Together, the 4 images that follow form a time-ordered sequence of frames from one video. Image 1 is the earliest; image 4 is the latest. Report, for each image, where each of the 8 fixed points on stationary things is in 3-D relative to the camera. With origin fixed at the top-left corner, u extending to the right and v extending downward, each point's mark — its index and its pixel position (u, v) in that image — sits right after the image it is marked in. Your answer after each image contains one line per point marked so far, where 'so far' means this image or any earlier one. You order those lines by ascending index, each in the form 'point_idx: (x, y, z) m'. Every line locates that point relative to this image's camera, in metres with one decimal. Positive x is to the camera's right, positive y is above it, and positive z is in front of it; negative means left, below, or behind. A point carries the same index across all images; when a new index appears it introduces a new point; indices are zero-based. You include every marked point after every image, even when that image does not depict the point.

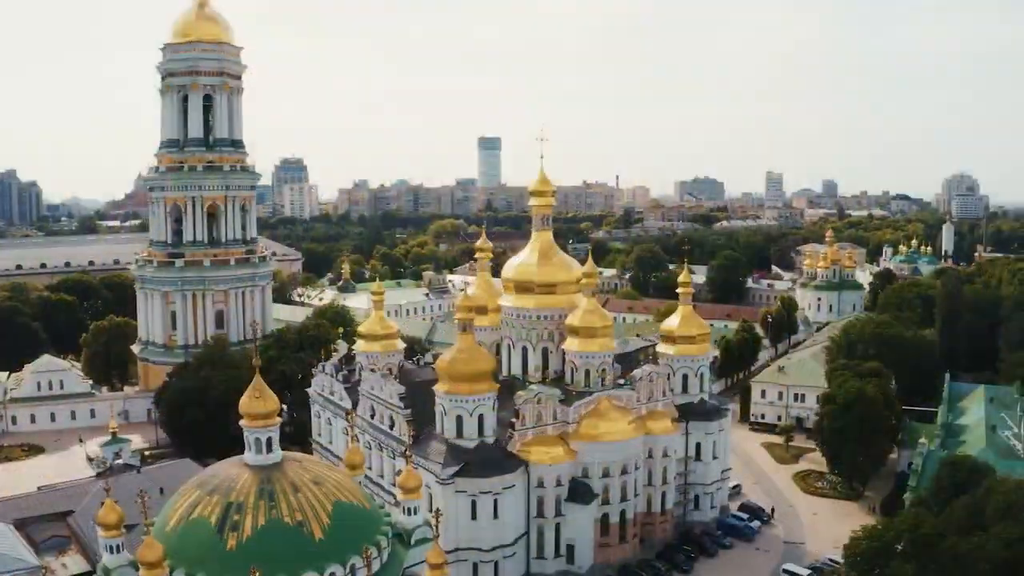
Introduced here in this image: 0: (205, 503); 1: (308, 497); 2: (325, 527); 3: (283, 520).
0: (-6.7, -4.7, +19.1) m
1: (-4.5, -4.6, +19.4) m
2: (-4.0, -5.2, +19.1) m
3: (-4.9, -5.0, +18.8) m
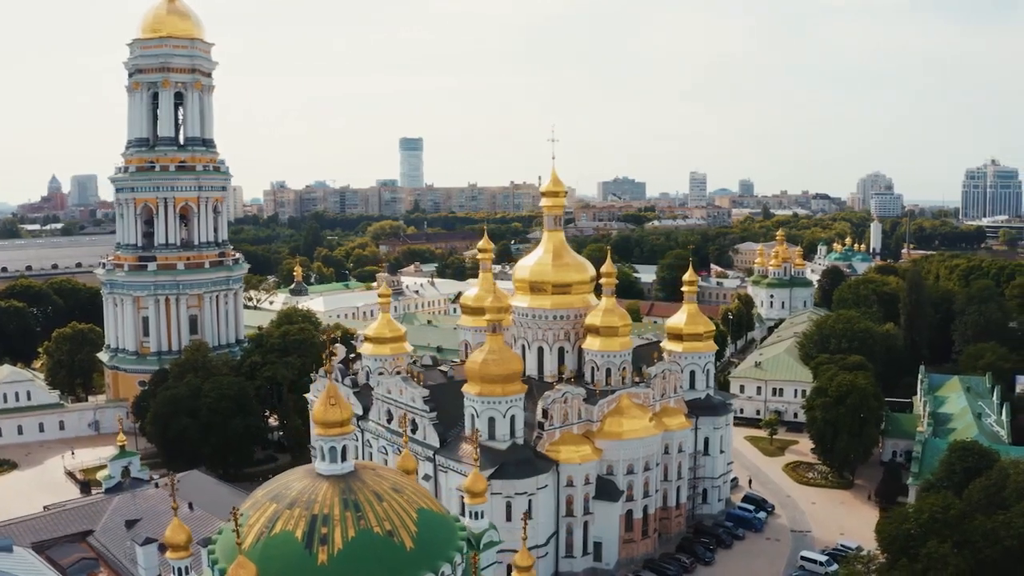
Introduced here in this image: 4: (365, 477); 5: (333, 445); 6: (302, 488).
0: (-4.7, -4.8, +18.6) m
1: (-2.6, -4.7, +19.1) m
2: (-2.1, -5.3, +18.8) m
3: (-2.9, -5.0, +18.4) m
4: (-3.2, -4.2, +19.7) m
5: (-4.0, -3.5, +19.8) m
6: (-4.6, -4.4, +19.3) m
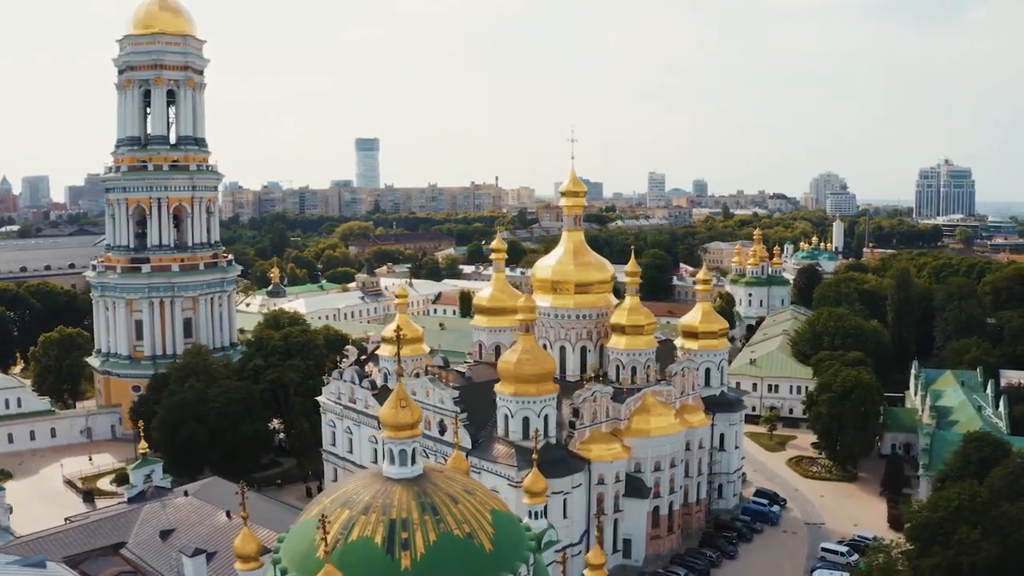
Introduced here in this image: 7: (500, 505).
0: (-3.0, -4.8, +18.3) m
1: (-1.0, -4.7, +19.0) m
2: (-0.4, -5.3, +18.8) m
3: (-1.2, -5.0, +18.3) m
4: (-1.7, -4.2, +19.6) m
5: (-2.4, -3.5, +19.6) m
6: (-3.0, -4.4, +19.1) m
7: (-0.3, -4.9, +20.0) m
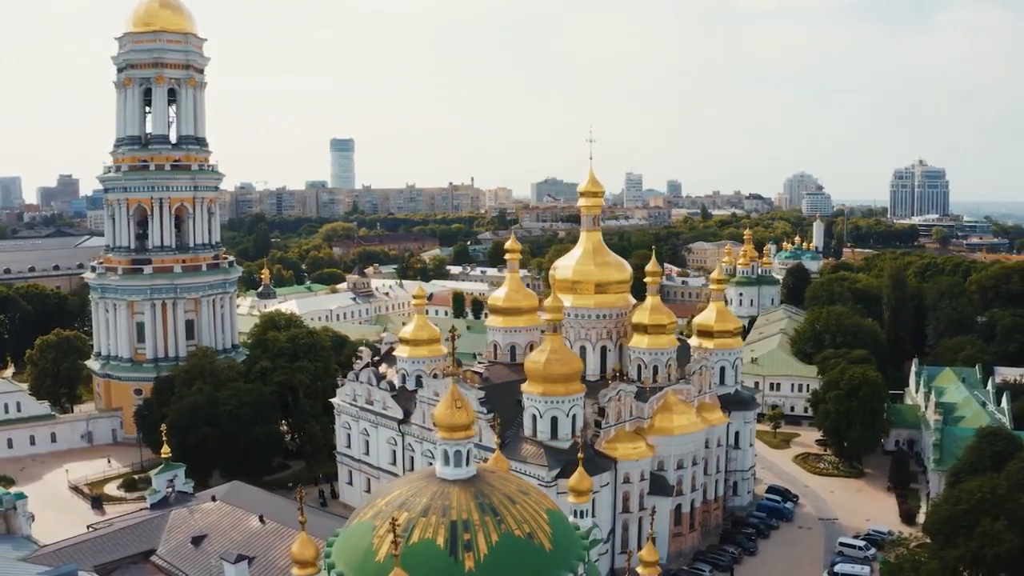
0: (-1.8, -4.8, +18.2) m
1: (+0.2, -4.7, +19.0) m
2: (+0.8, -5.2, +18.7) m
3: (0.0, -5.0, +18.3) m
4: (-0.5, -4.2, +19.5) m
5: (-1.2, -3.5, +19.6) m
6: (-1.7, -4.4, +18.9) m
7: (+0.9, -4.9, +20.0) m
